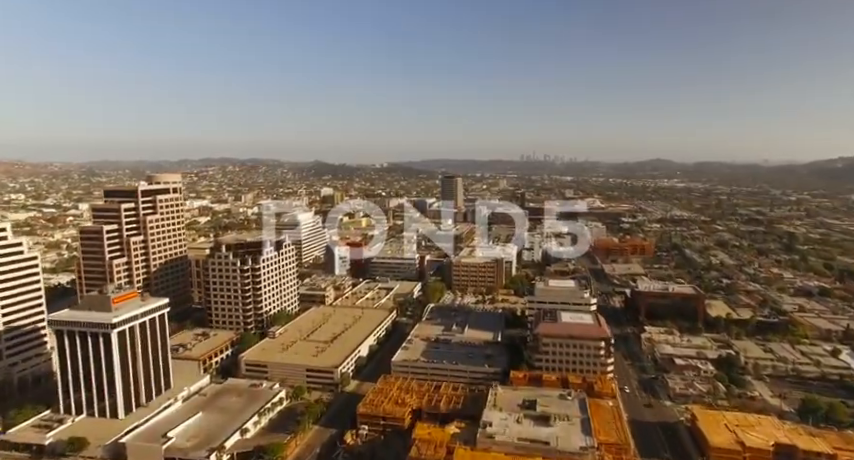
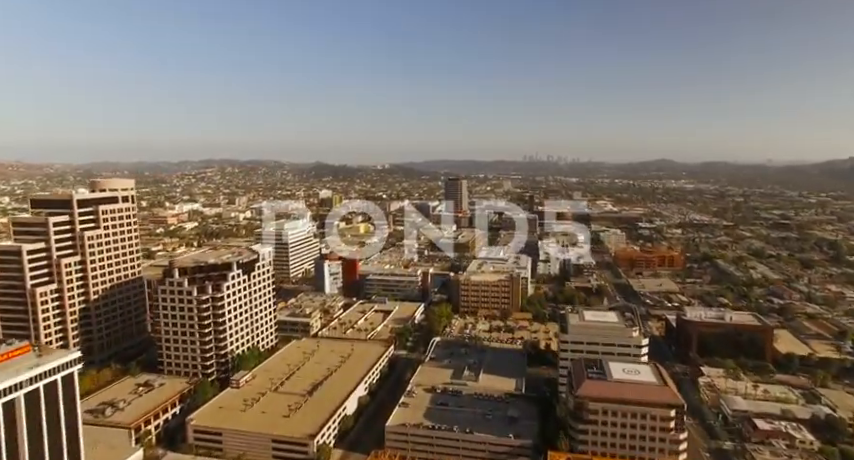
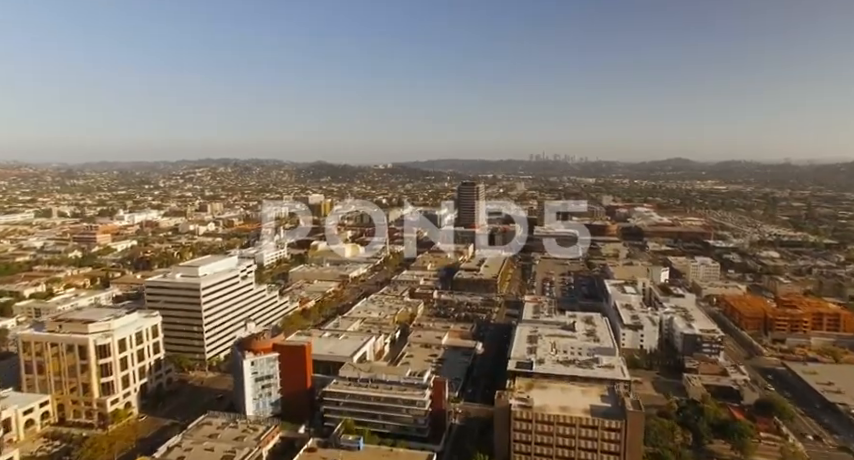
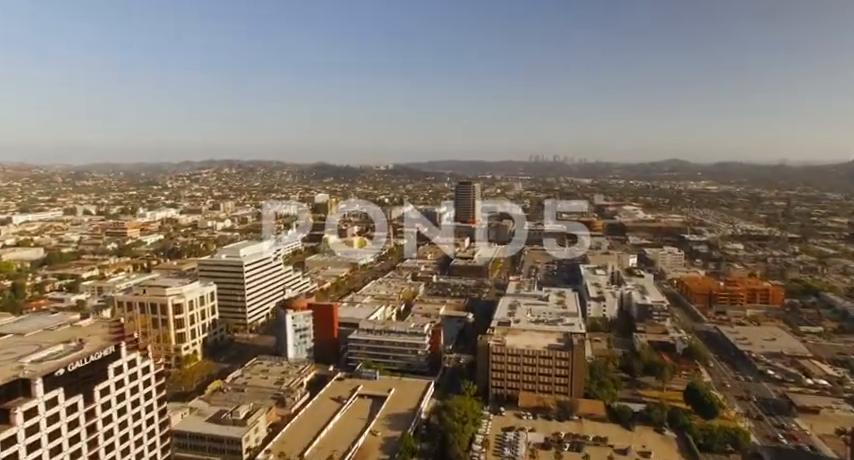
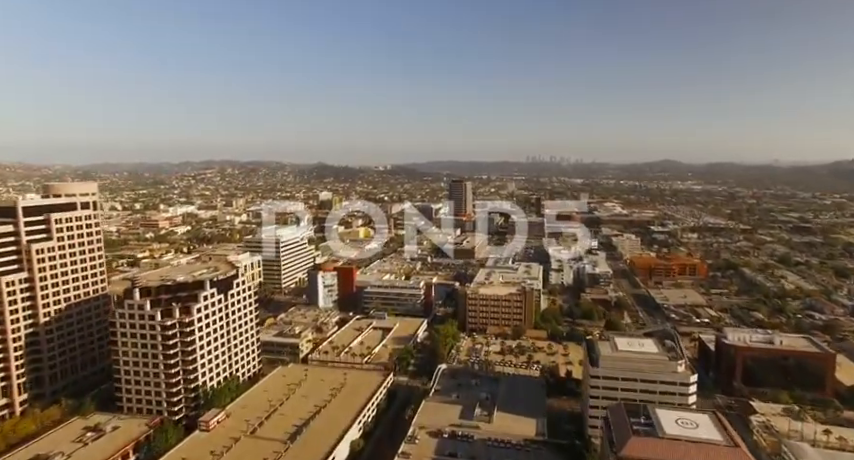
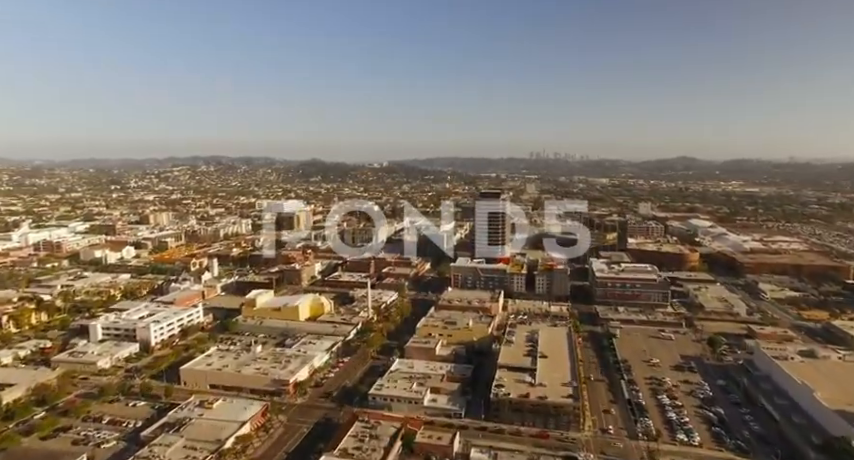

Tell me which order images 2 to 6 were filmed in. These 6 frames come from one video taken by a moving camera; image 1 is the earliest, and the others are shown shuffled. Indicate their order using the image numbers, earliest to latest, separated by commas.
2, 5, 4, 3, 6
